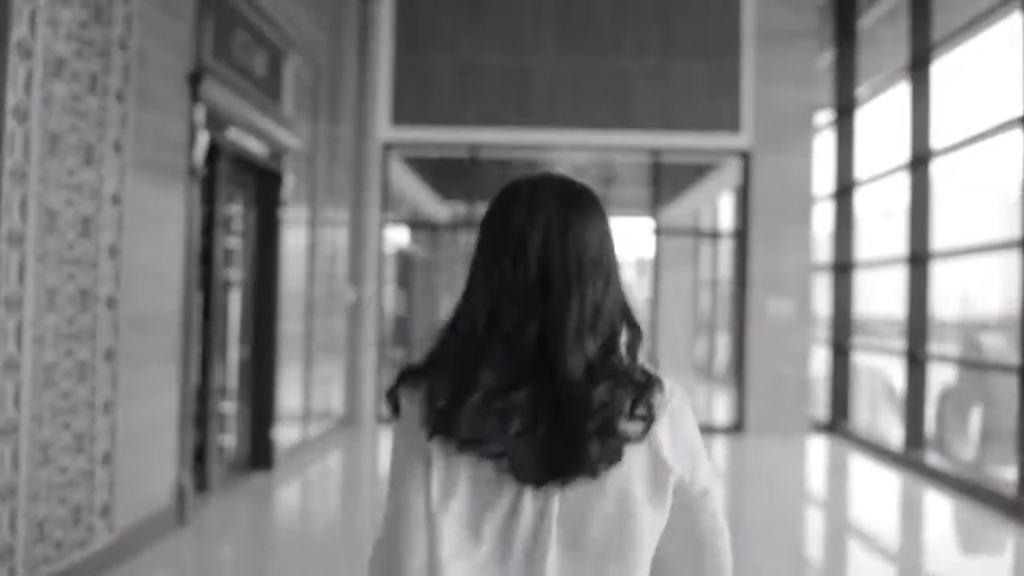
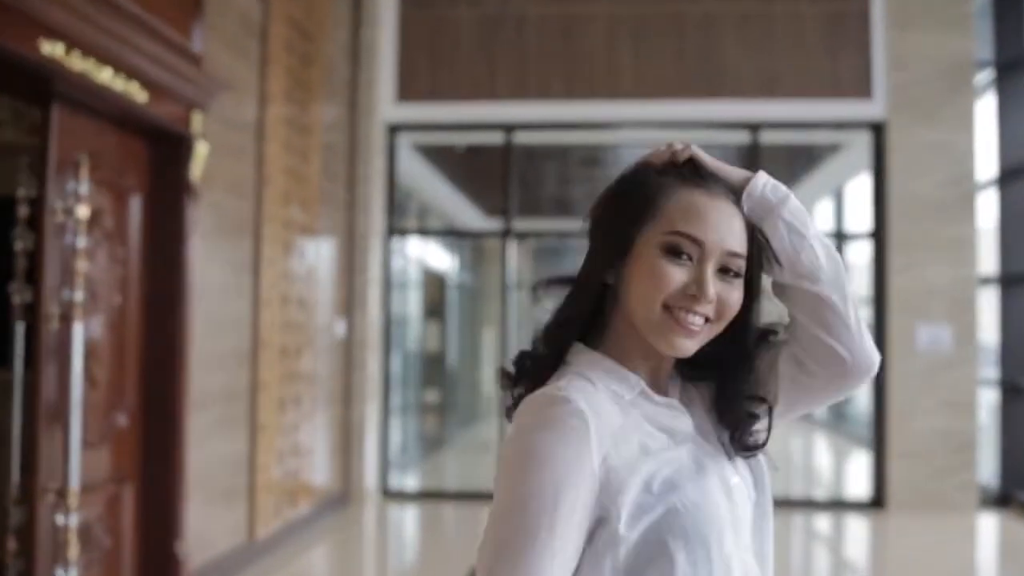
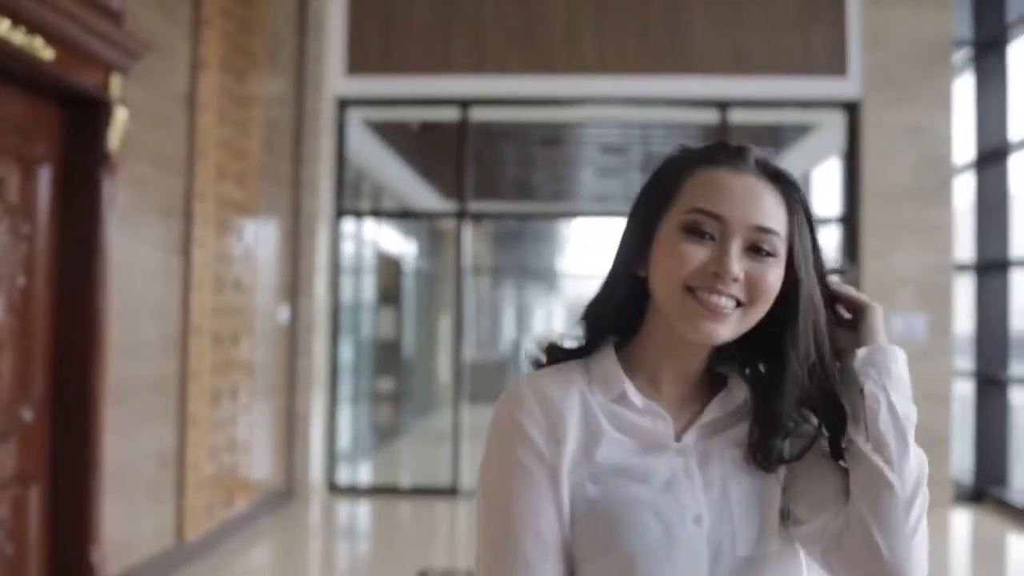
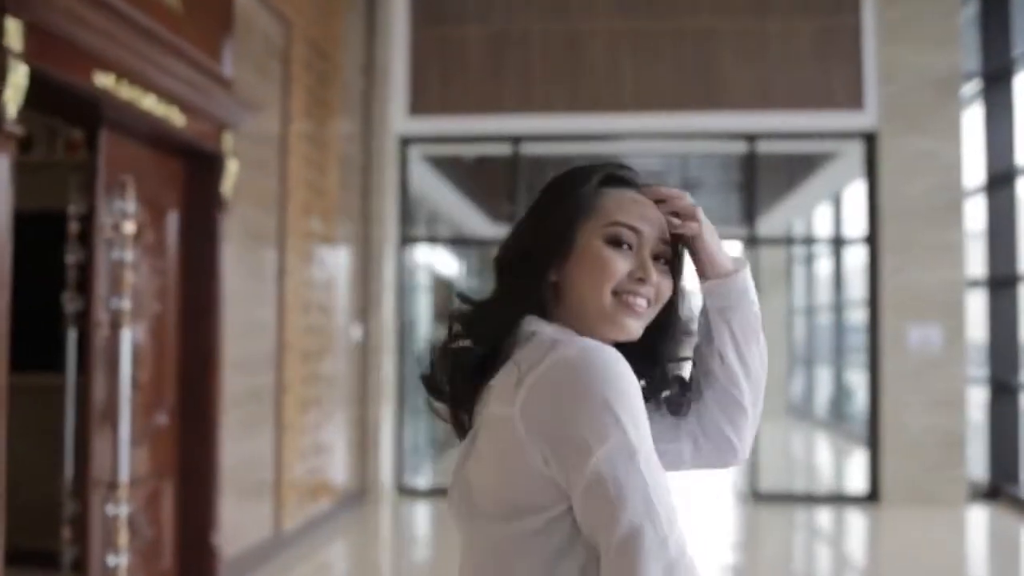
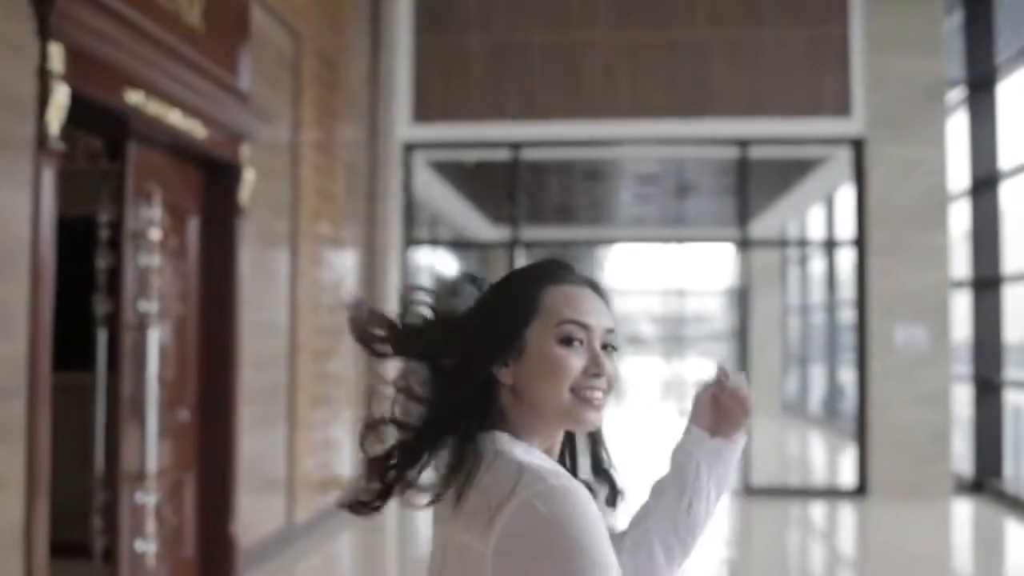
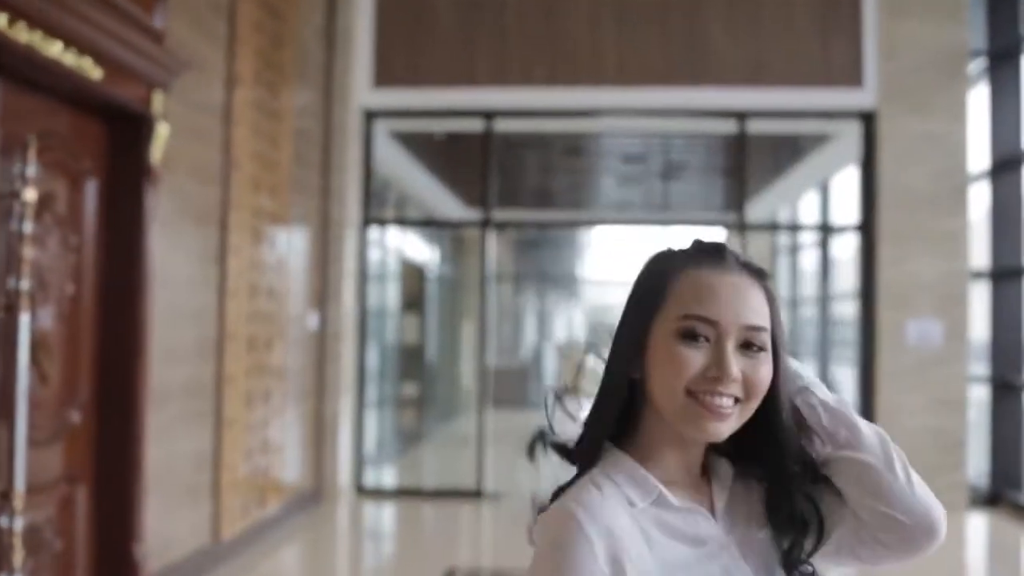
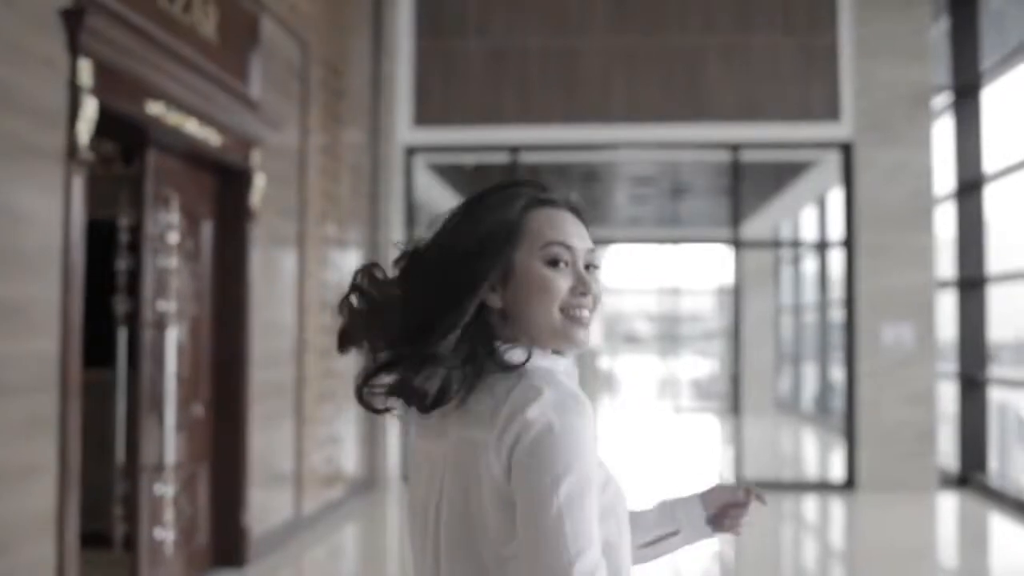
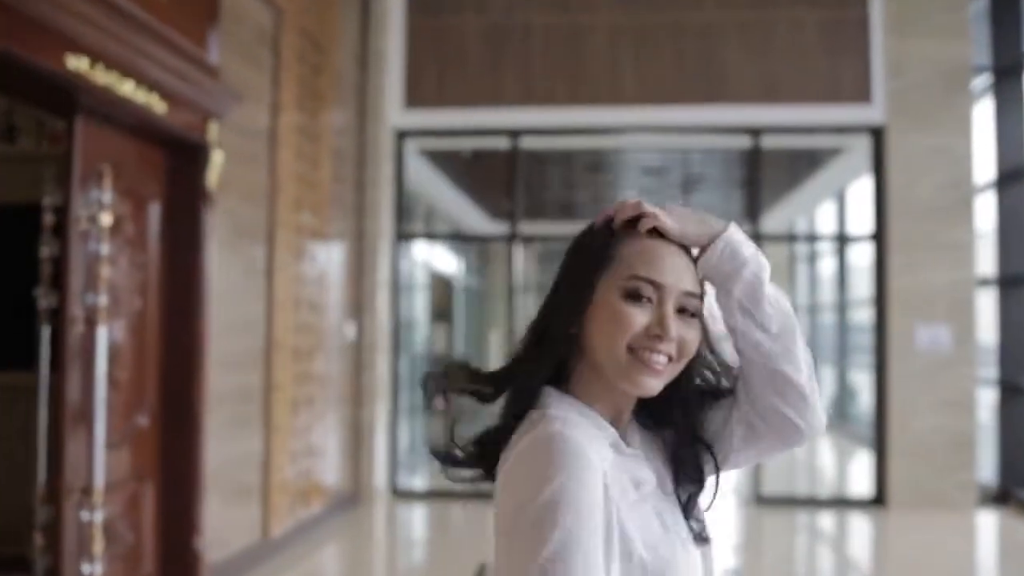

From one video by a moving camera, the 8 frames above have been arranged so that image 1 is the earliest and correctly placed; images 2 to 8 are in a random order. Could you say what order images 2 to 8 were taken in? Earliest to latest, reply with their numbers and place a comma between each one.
7, 5, 4, 8, 2, 6, 3
